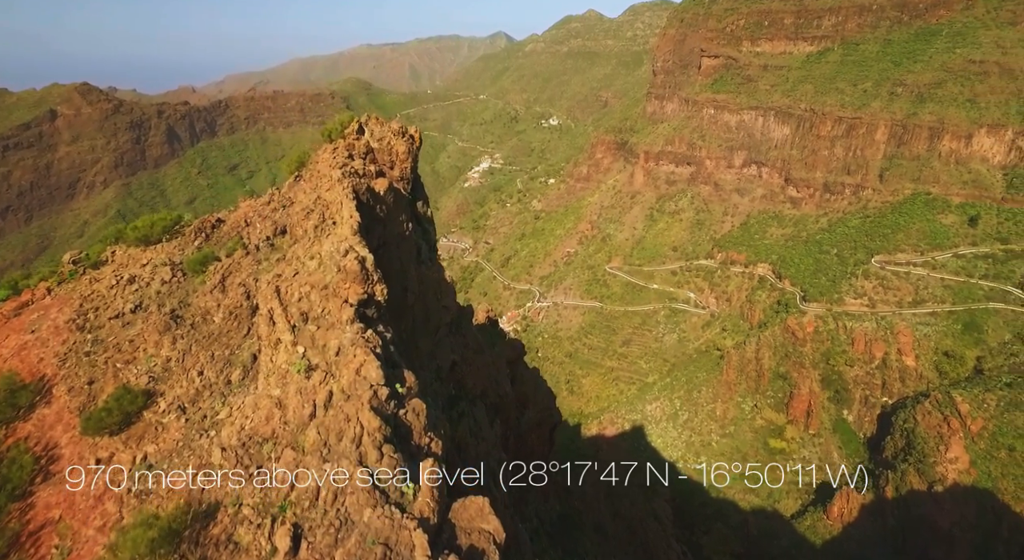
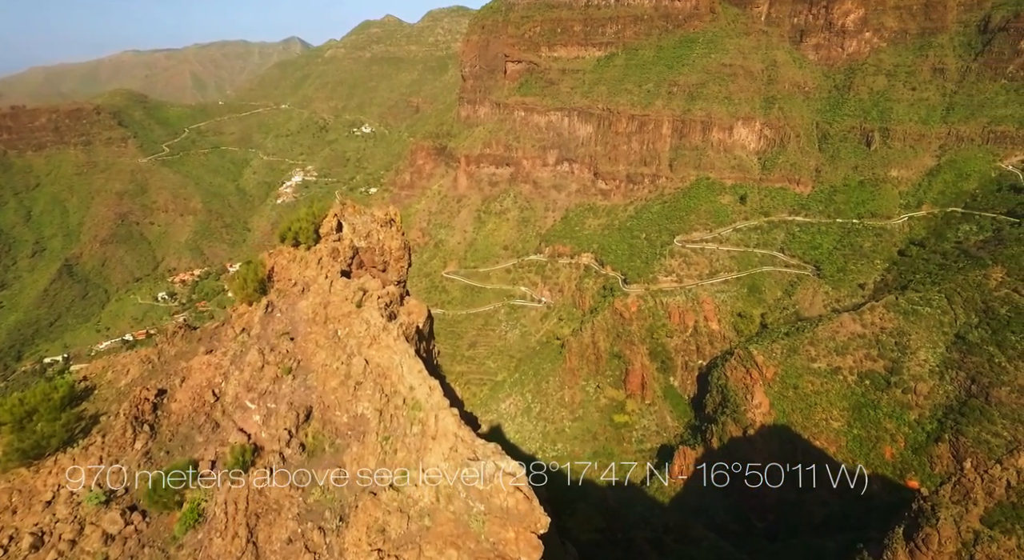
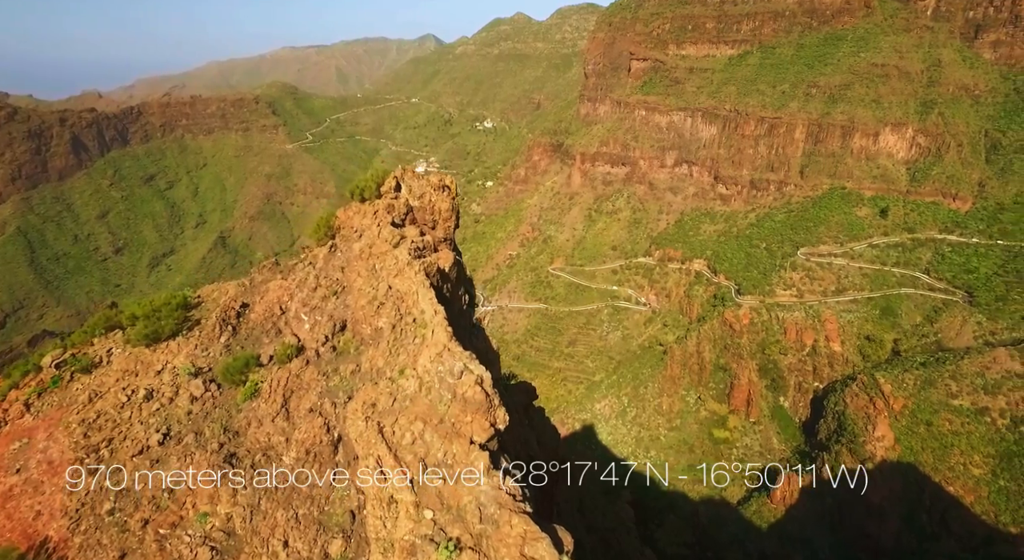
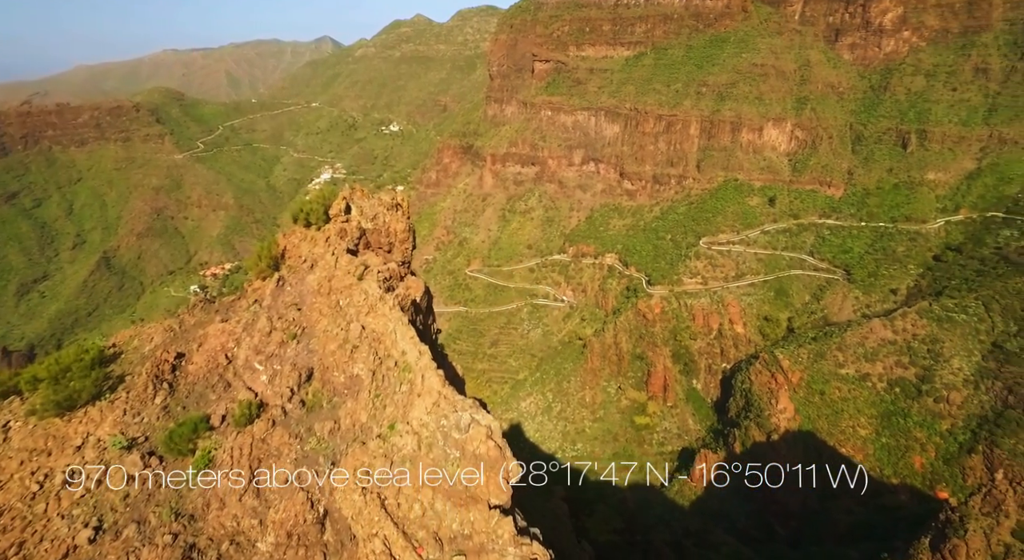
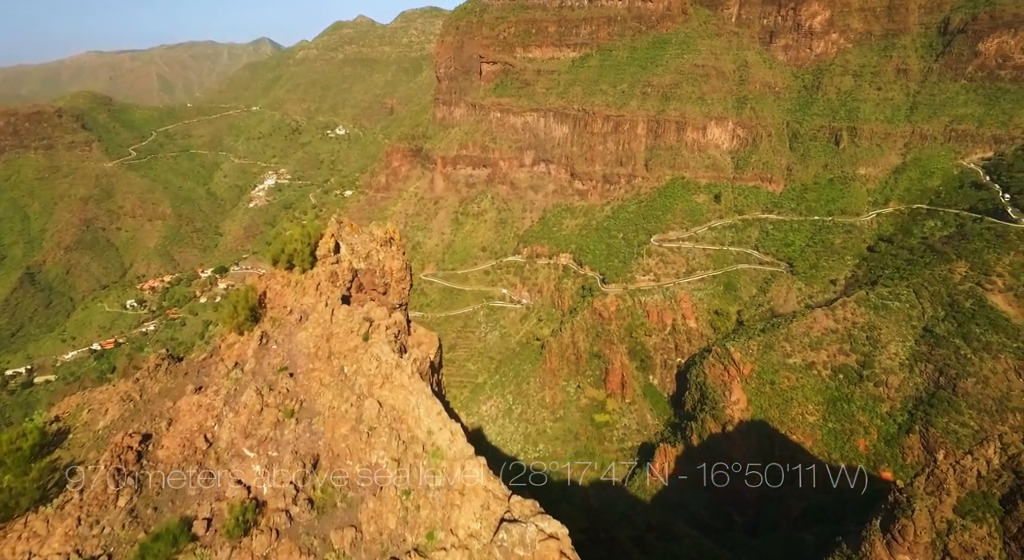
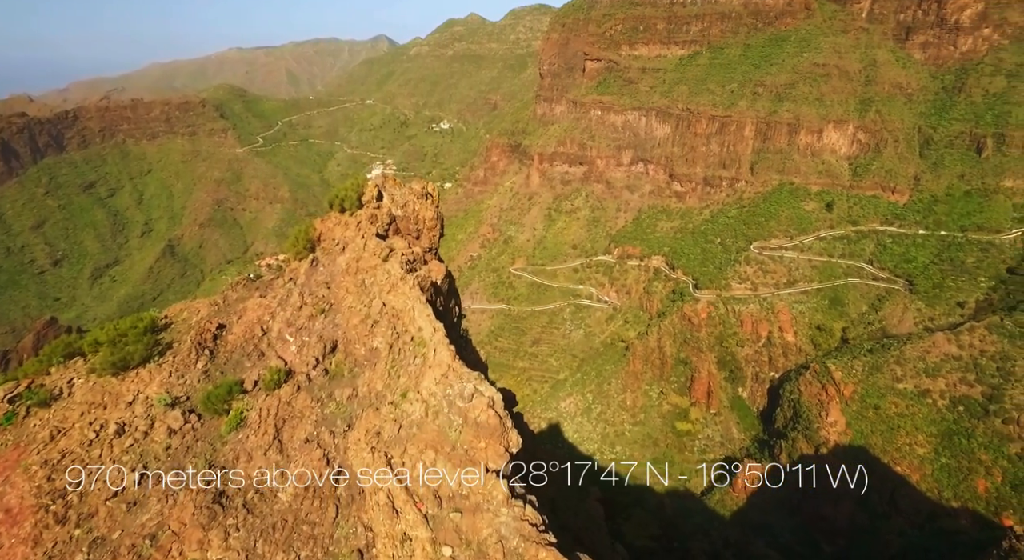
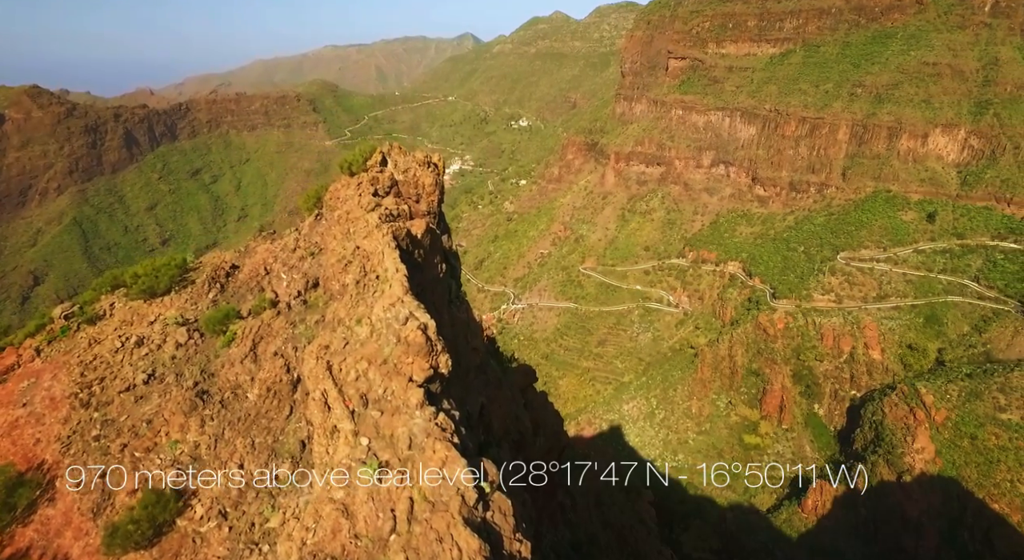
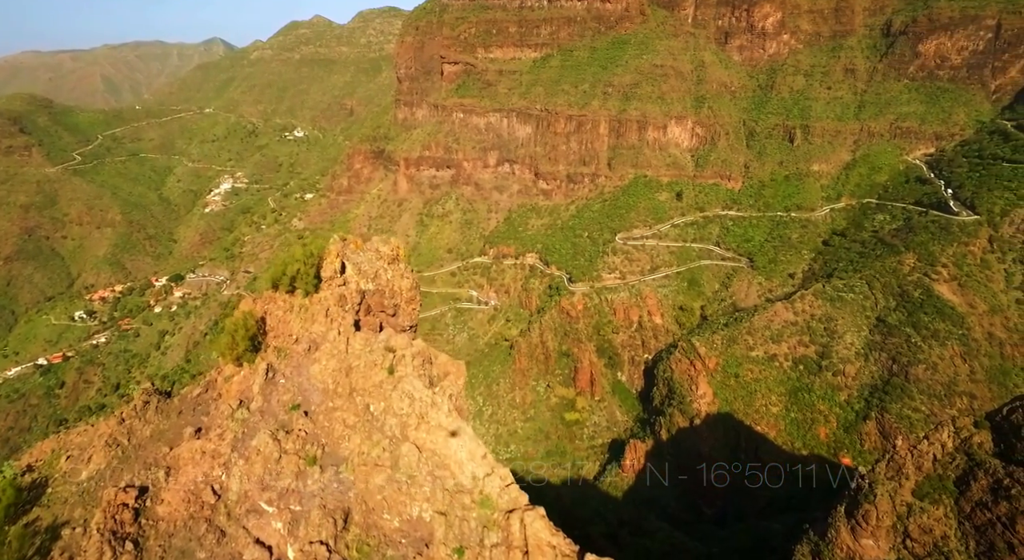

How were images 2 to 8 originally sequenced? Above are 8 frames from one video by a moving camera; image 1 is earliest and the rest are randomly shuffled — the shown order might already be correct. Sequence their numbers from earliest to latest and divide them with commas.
7, 3, 6, 4, 2, 5, 8
